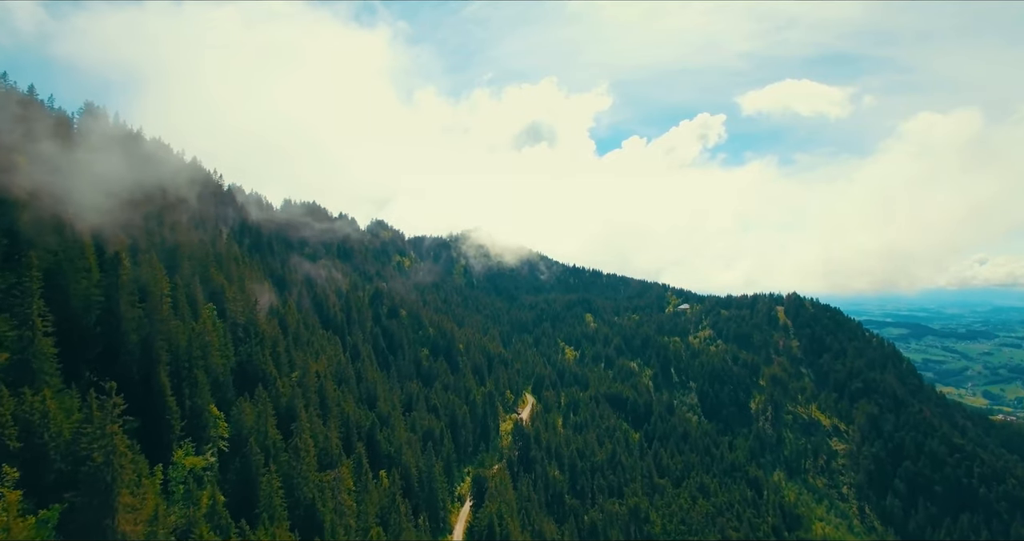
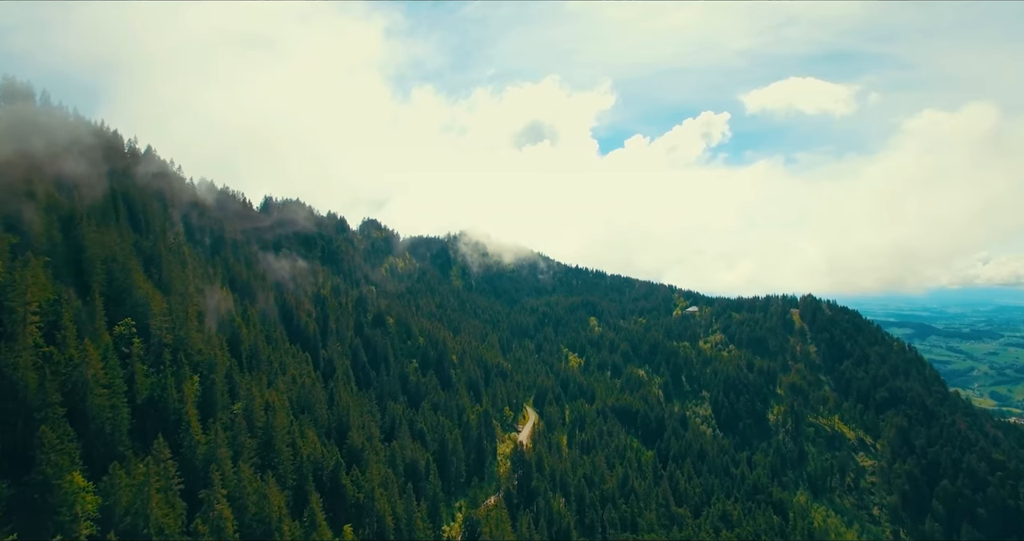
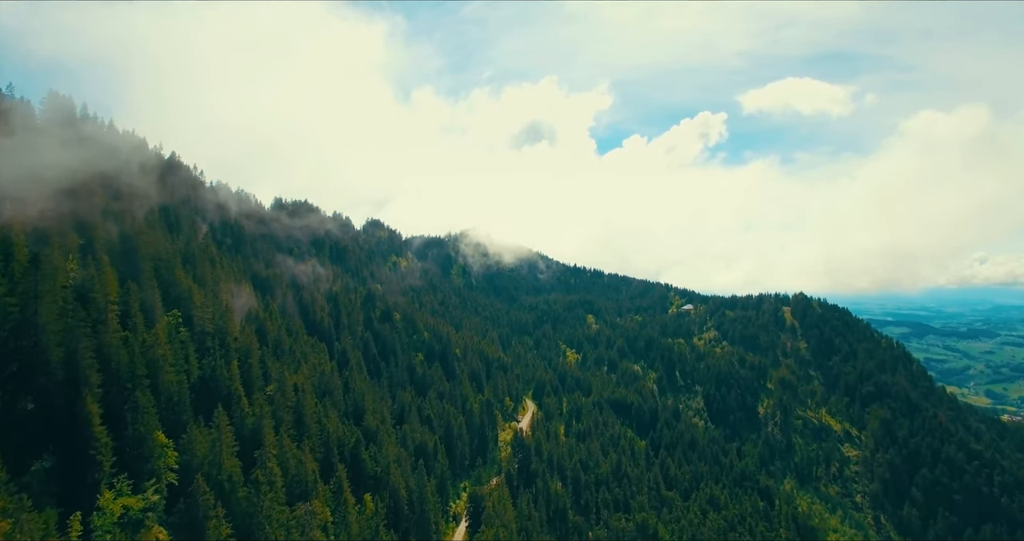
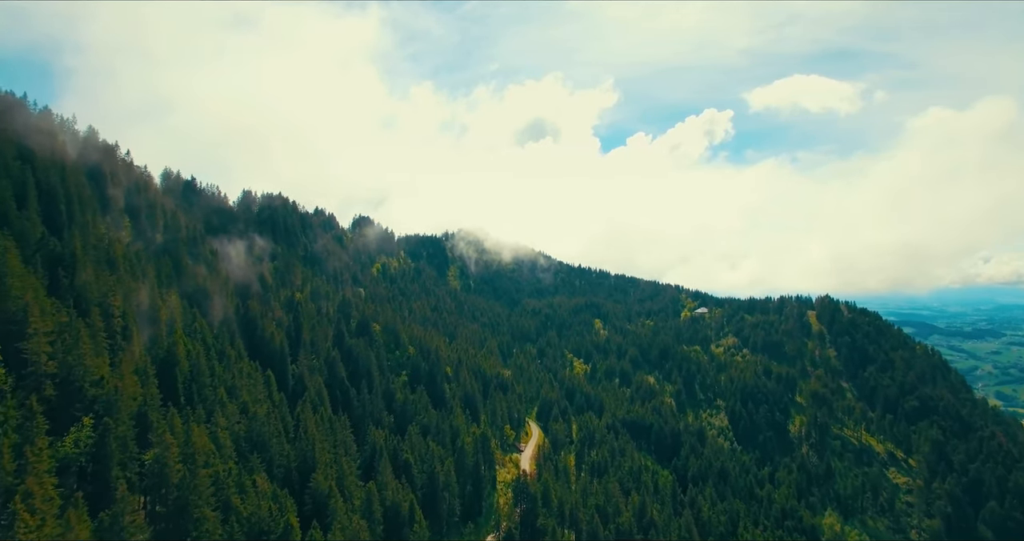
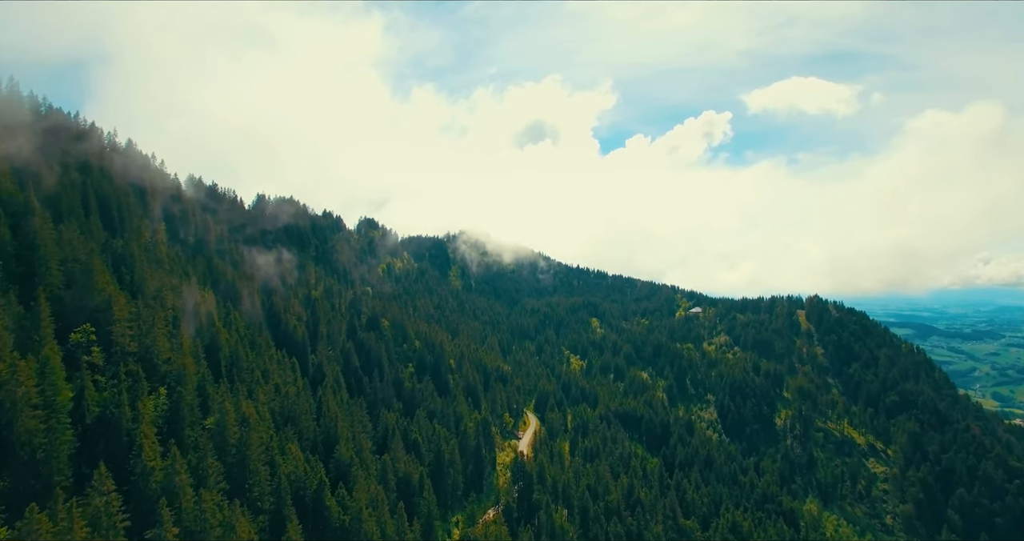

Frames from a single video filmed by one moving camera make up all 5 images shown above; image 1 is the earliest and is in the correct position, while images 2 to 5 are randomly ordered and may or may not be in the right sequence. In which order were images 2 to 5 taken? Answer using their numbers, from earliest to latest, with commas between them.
3, 2, 5, 4
